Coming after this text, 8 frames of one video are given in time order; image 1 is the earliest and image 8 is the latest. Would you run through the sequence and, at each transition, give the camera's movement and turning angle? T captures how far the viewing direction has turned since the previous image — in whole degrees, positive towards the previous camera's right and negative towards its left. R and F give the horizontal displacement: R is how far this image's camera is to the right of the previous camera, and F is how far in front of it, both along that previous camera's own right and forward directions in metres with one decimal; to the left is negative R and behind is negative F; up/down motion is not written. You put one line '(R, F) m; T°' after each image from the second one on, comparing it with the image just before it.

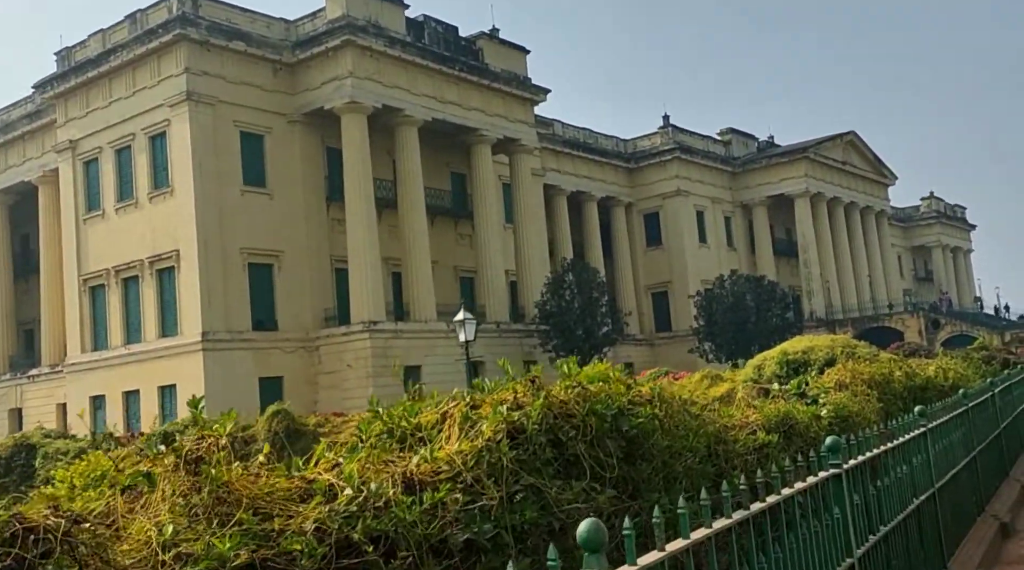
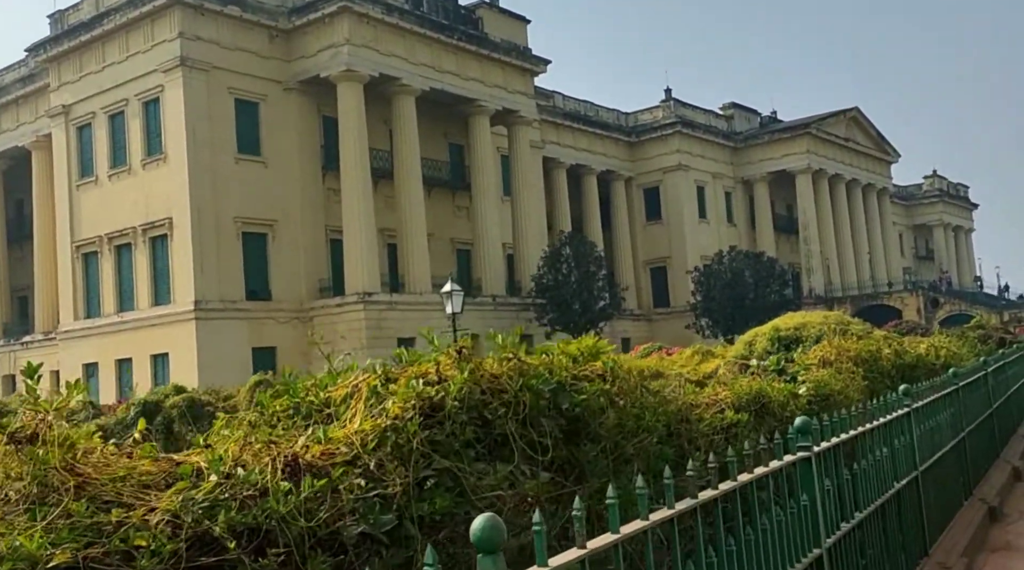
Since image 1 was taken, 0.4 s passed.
(+0.1, +0.2) m; 0°
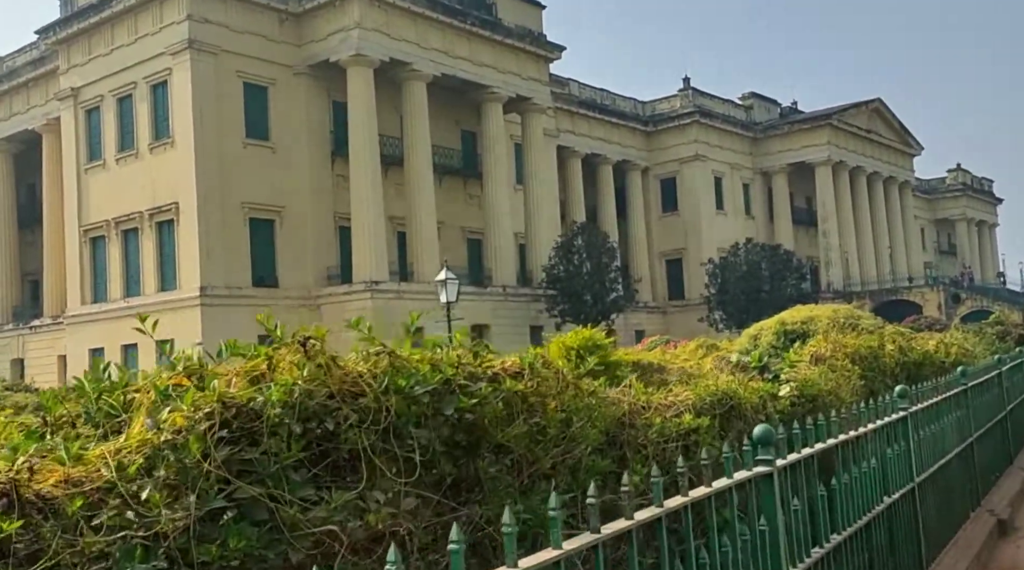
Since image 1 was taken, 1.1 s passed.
(+0.2, +0.4) m; -1°
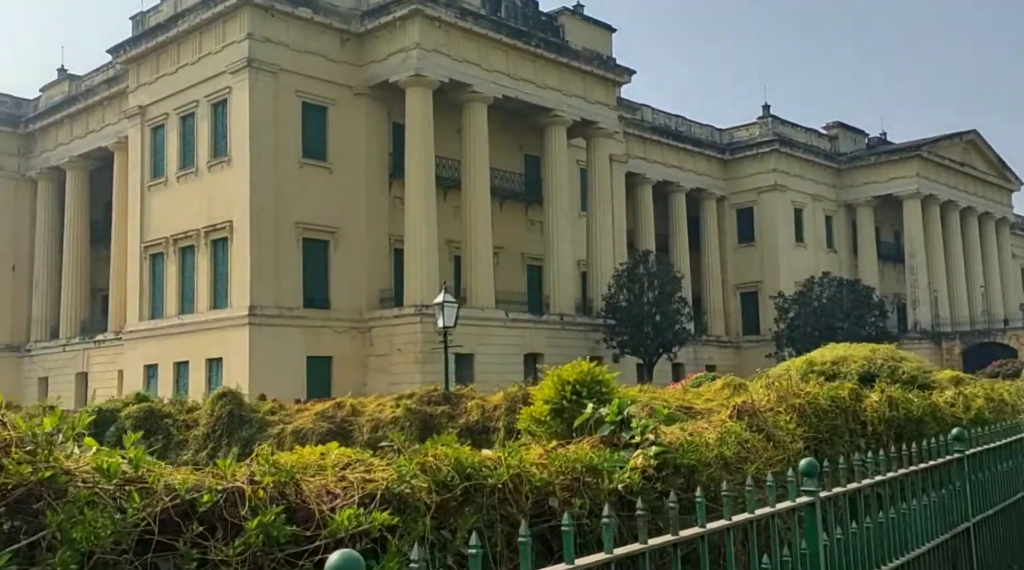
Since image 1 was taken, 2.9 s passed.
(+0.9, +0.9) m; -5°
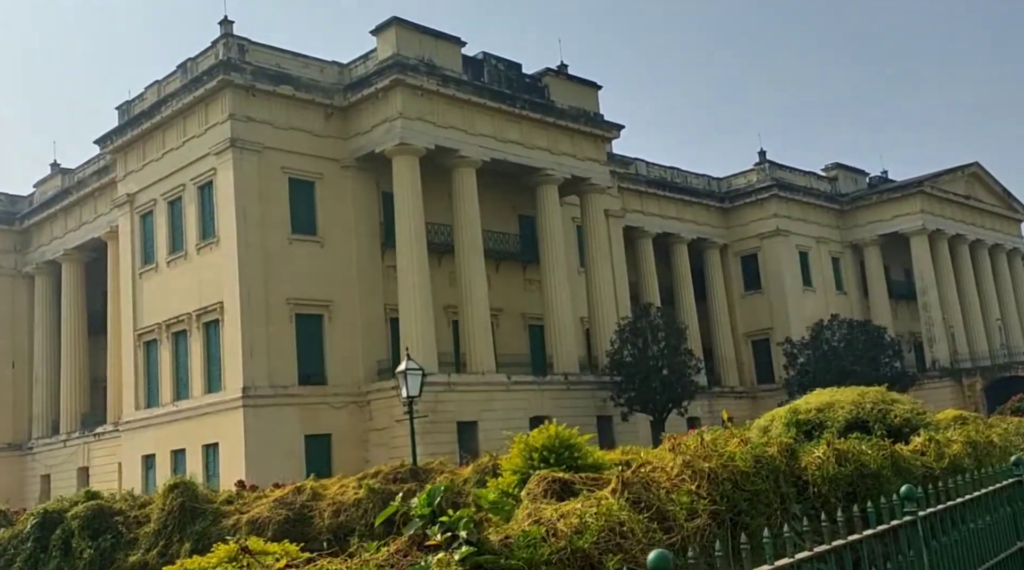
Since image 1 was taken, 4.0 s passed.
(+0.5, +0.5) m; -1°
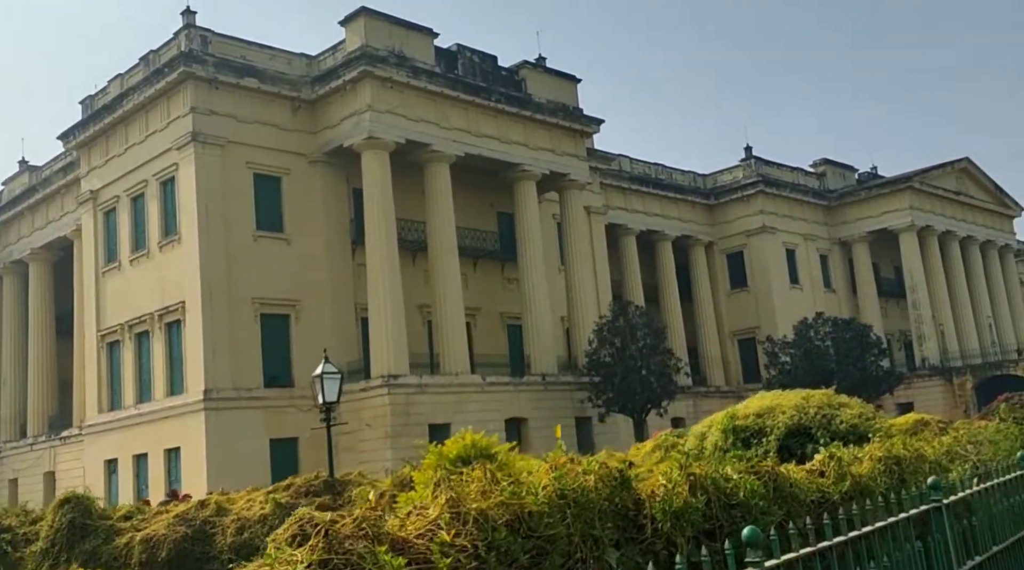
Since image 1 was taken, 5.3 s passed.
(+0.6, +0.8) m; 0°
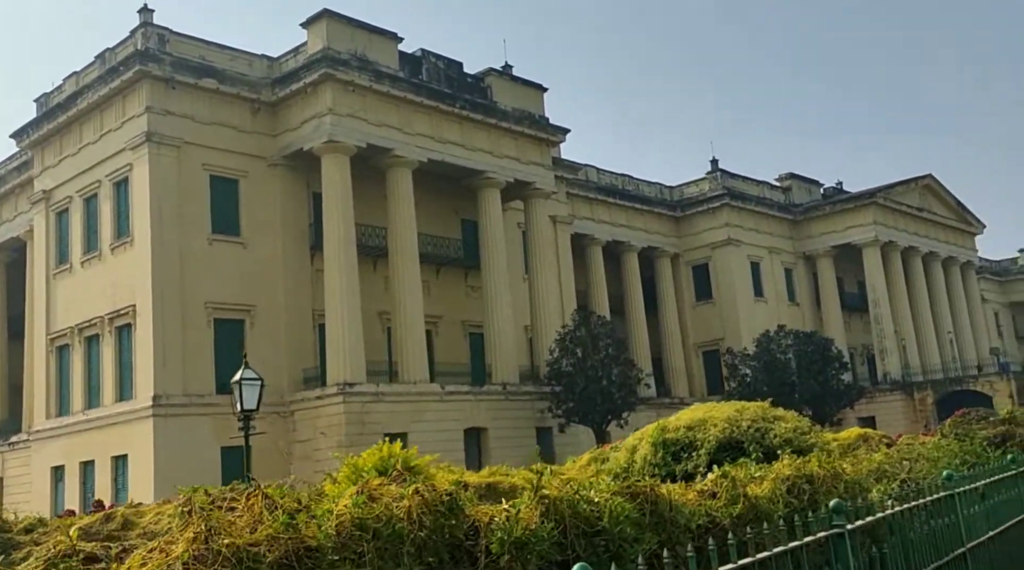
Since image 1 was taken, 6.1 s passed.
(+0.2, +0.4) m; +2°
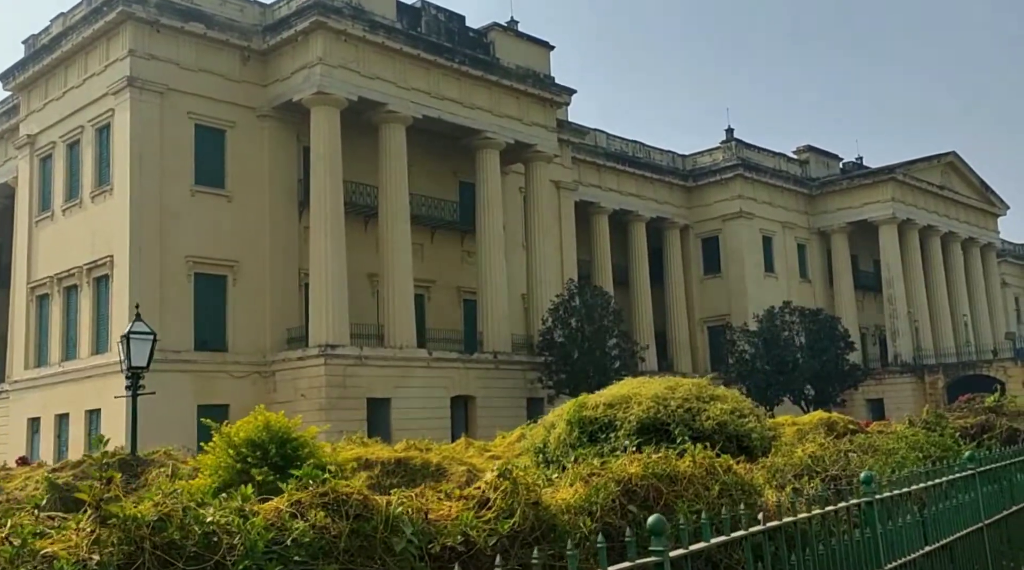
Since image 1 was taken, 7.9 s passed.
(+0.7, +1.0) m; -1°
